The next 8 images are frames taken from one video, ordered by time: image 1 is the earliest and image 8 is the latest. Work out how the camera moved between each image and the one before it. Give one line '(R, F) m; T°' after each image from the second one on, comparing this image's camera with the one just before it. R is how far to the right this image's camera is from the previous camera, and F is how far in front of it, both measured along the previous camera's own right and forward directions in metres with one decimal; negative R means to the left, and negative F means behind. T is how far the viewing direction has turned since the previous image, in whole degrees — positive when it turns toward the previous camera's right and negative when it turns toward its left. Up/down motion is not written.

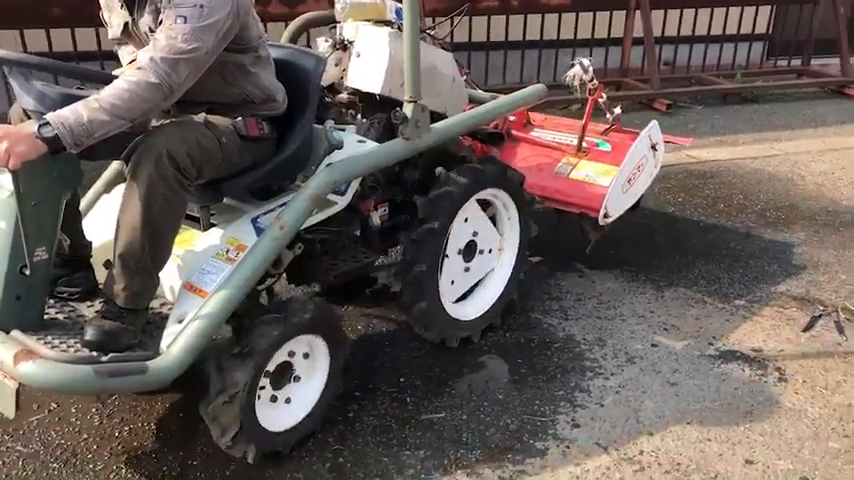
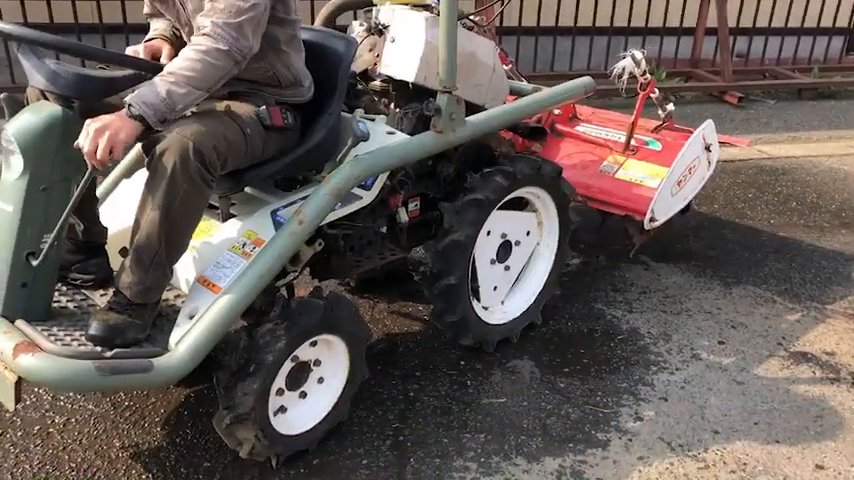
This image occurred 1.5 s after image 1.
(-0.1, 0.0) m; -4°
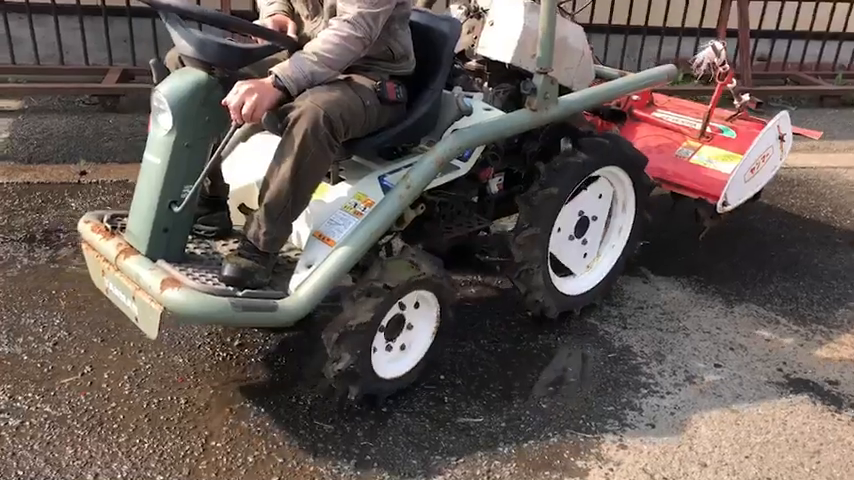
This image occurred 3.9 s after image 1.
(+0.1, +0.2) m; -1°
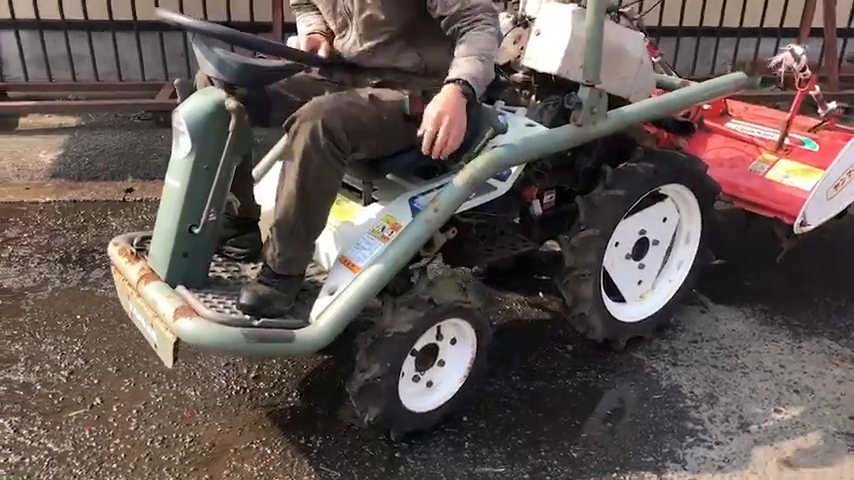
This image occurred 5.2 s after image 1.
(+0.2, +0.2) m; -6°
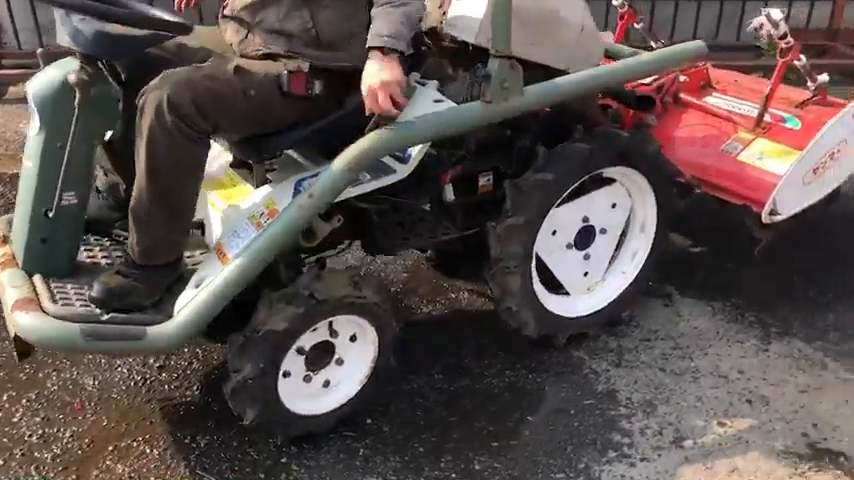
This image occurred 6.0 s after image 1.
(+0.5, +0.3) m; -4°
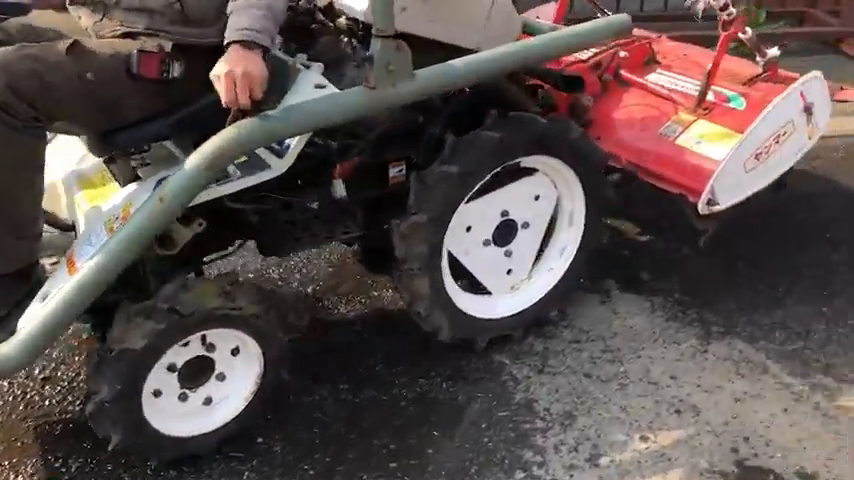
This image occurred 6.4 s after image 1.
(+0.3, +0.2) m; 0°
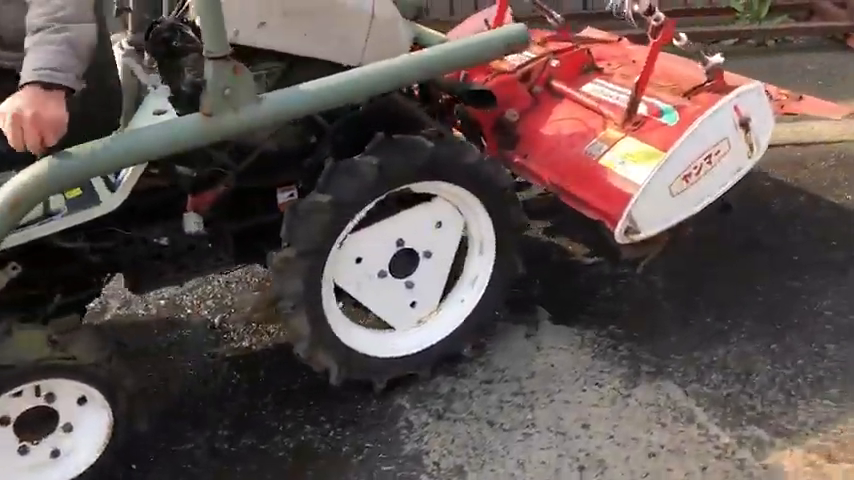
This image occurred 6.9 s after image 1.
(+0.5, +0.2) m; -3°
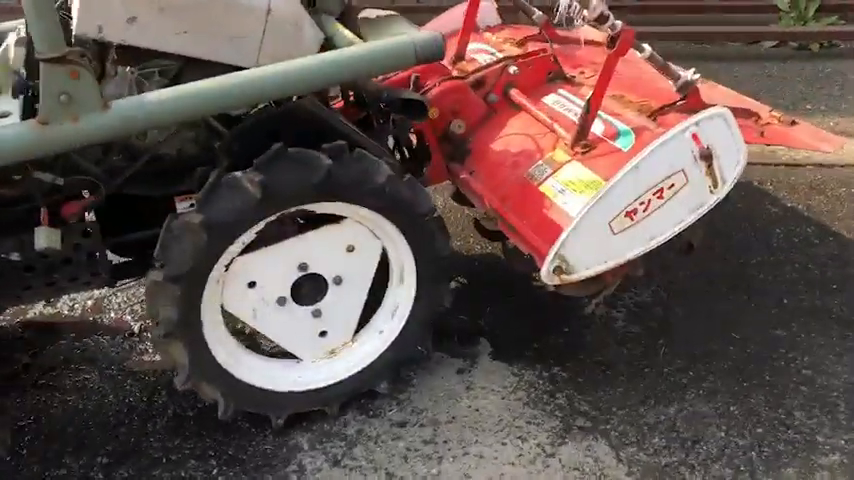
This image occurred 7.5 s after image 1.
(+0.4, +0.3) m; -5°
